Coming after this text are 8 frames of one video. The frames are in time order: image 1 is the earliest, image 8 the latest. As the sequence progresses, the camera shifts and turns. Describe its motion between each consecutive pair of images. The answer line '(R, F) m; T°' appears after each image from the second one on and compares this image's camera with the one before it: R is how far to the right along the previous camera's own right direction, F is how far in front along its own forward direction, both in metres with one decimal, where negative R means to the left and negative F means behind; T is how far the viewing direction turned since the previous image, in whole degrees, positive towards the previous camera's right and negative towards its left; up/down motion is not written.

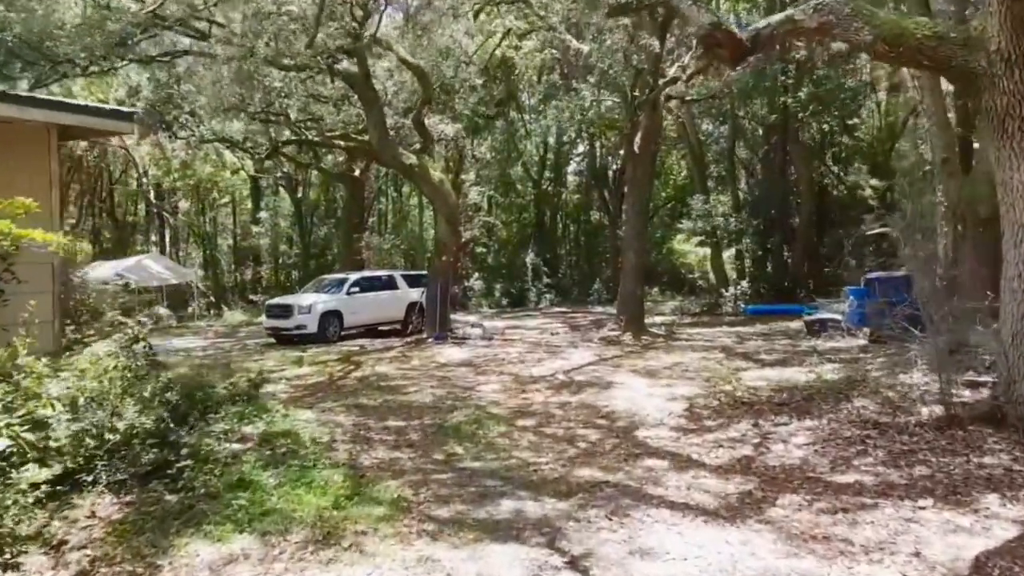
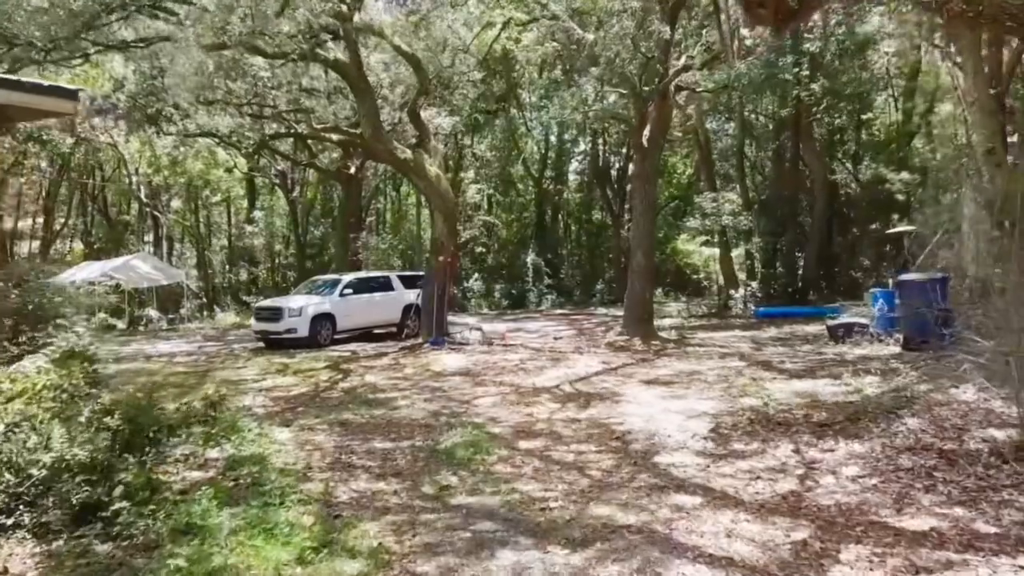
(0.0, +1.0) m; 0°
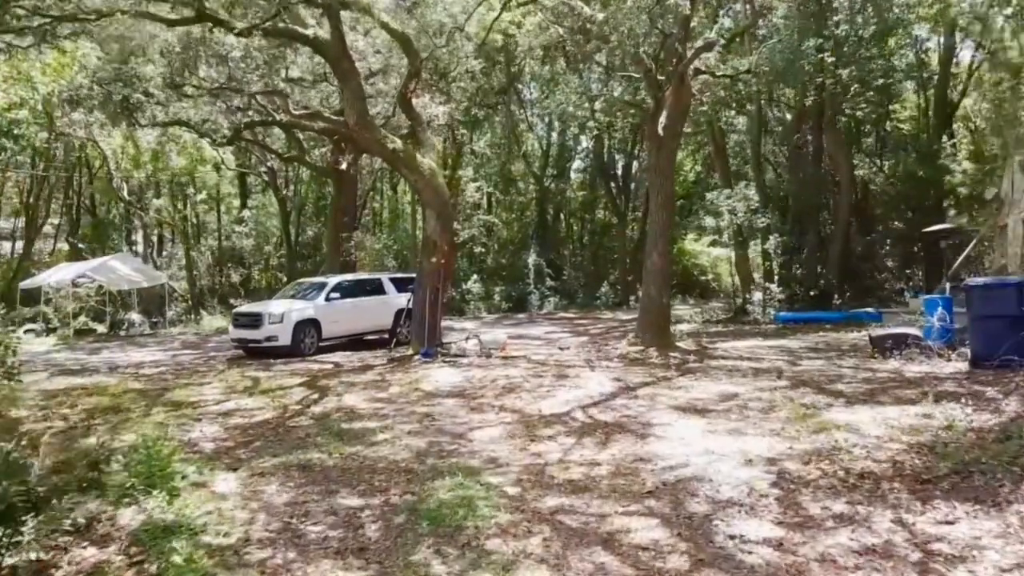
(0.0, +1.6) m; 0°
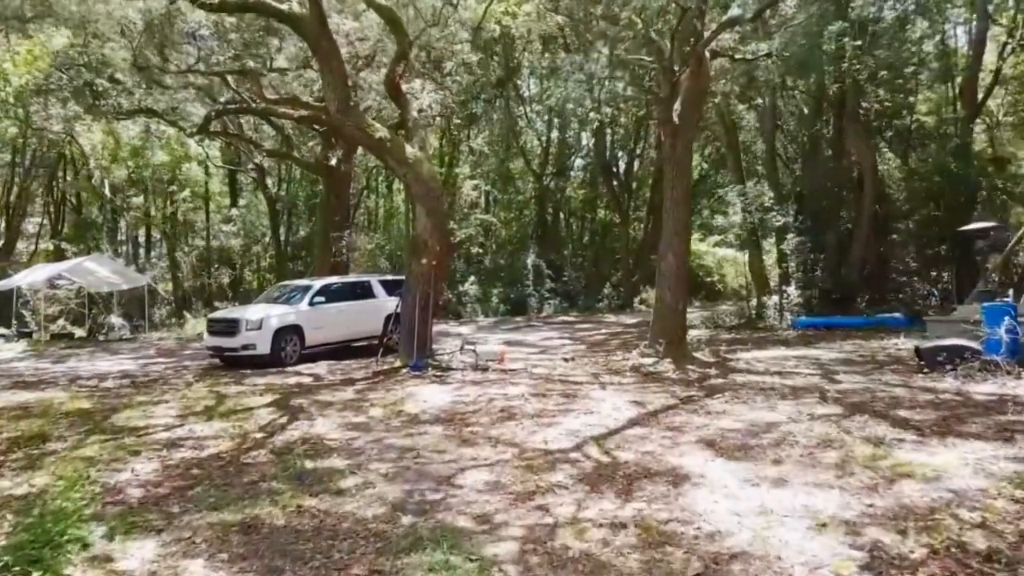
(0.0, +1.4) m; 0°
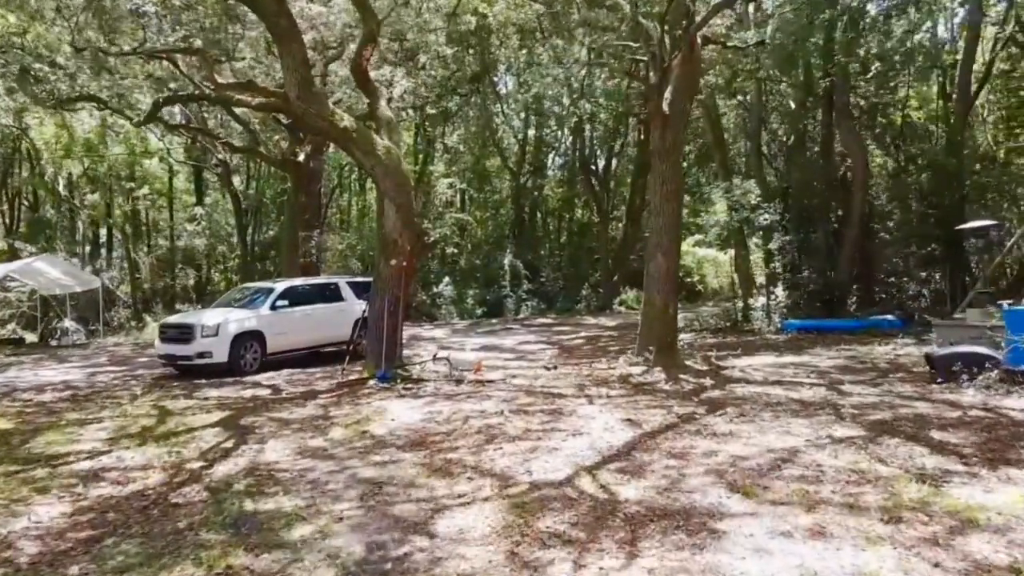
(0.0, +1.0) m; +2°
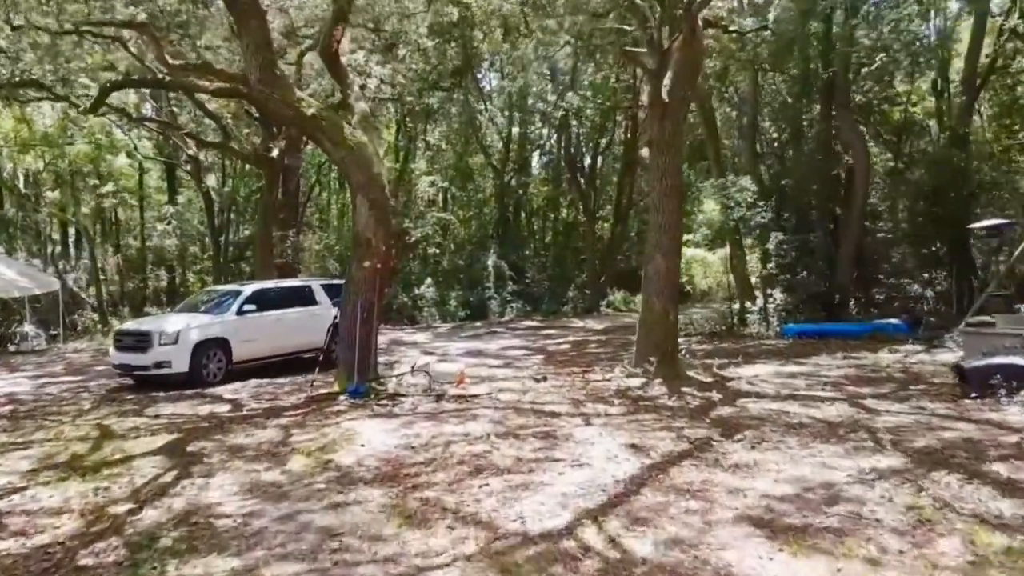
(0.0, +1.0) m; +1°
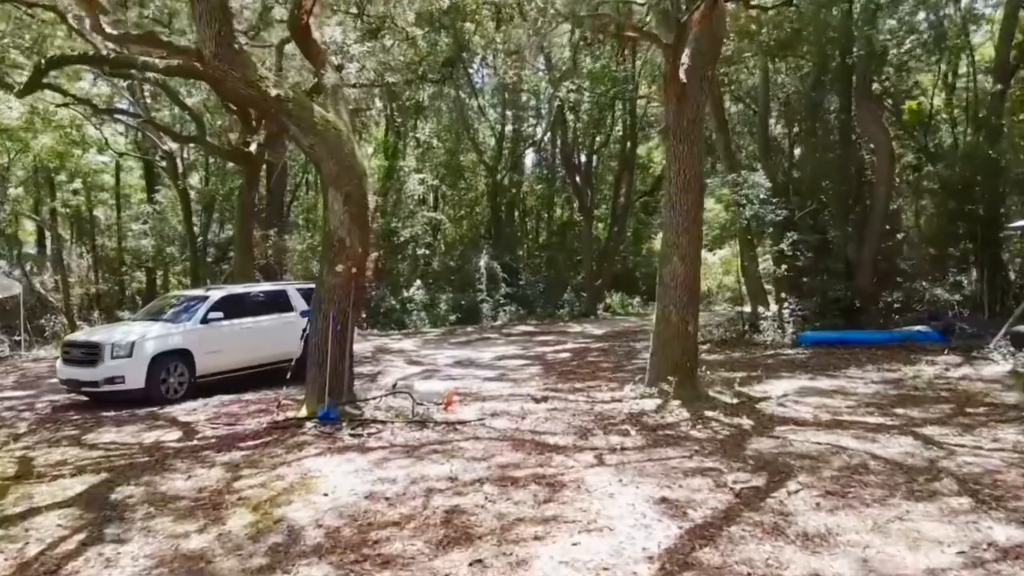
(0.0, +1.4) m; +1°
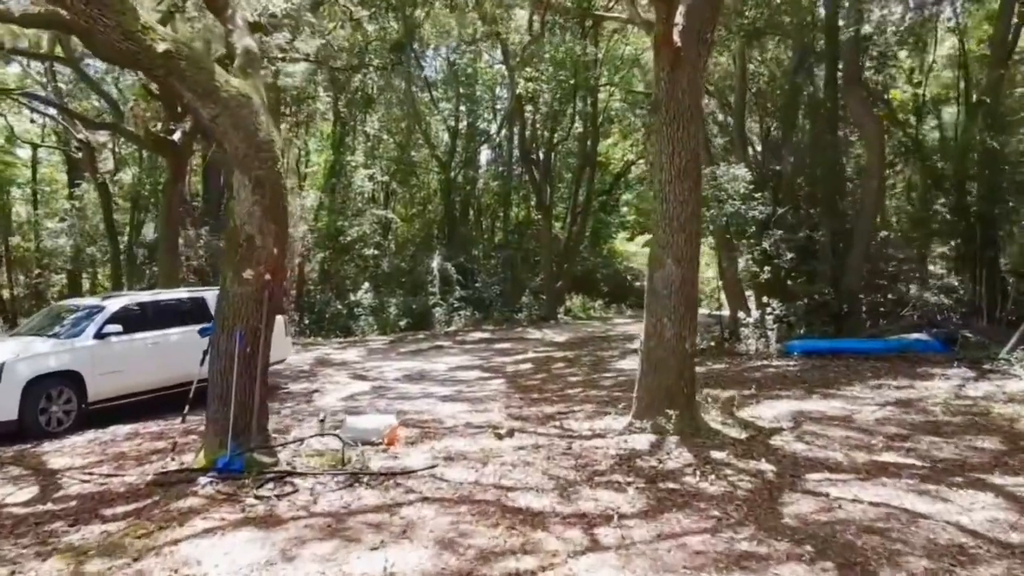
(0.0, +1.8) m; +4°
